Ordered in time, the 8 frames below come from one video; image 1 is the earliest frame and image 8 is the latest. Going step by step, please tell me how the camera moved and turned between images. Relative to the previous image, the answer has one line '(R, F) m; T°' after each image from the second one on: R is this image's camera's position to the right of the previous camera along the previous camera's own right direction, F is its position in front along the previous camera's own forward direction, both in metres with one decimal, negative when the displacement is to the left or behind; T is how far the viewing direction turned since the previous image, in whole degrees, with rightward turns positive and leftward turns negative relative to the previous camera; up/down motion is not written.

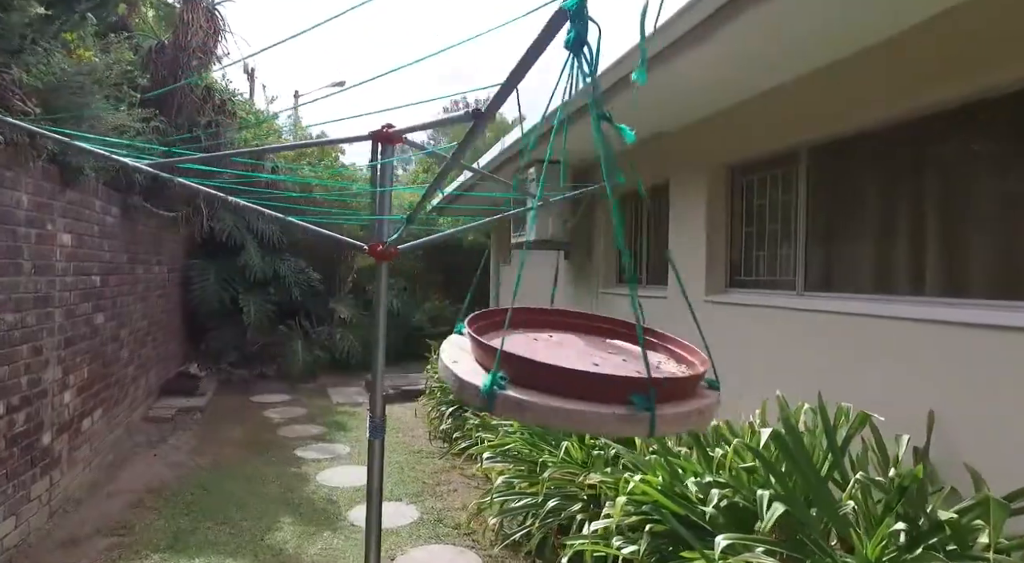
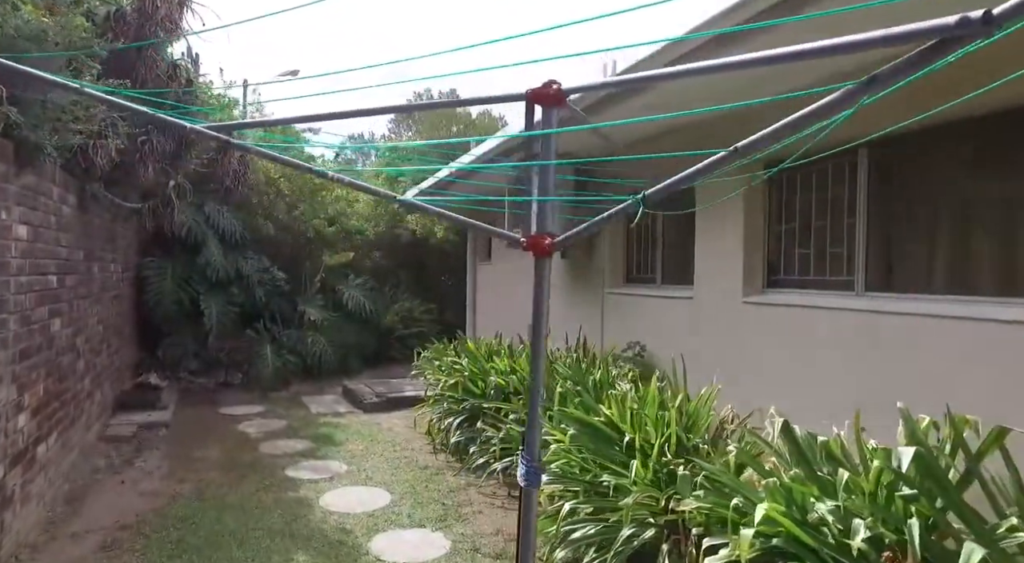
(-0.5, +0.4) m; +5°
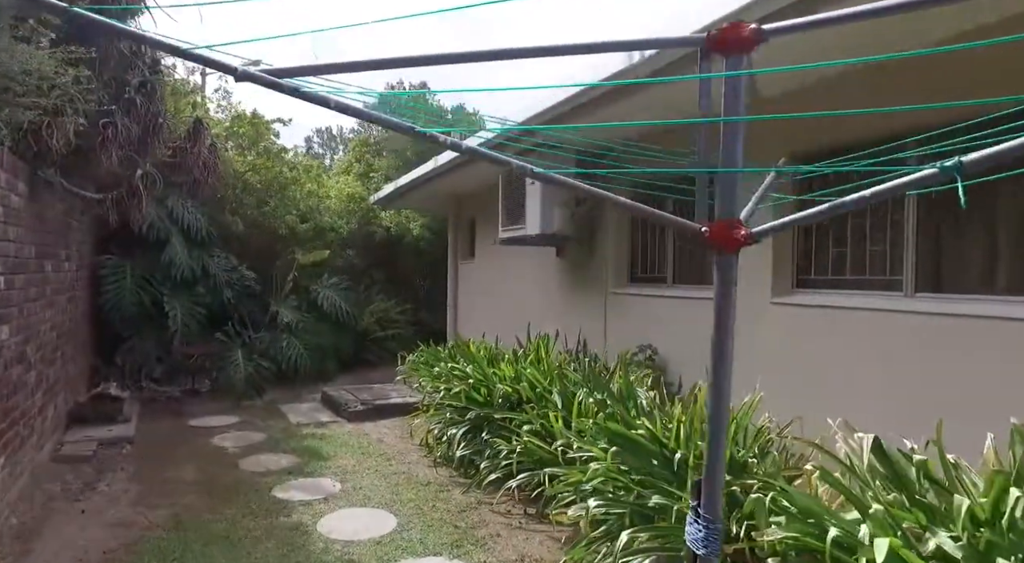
(-0.3, +0.4) m; +4°
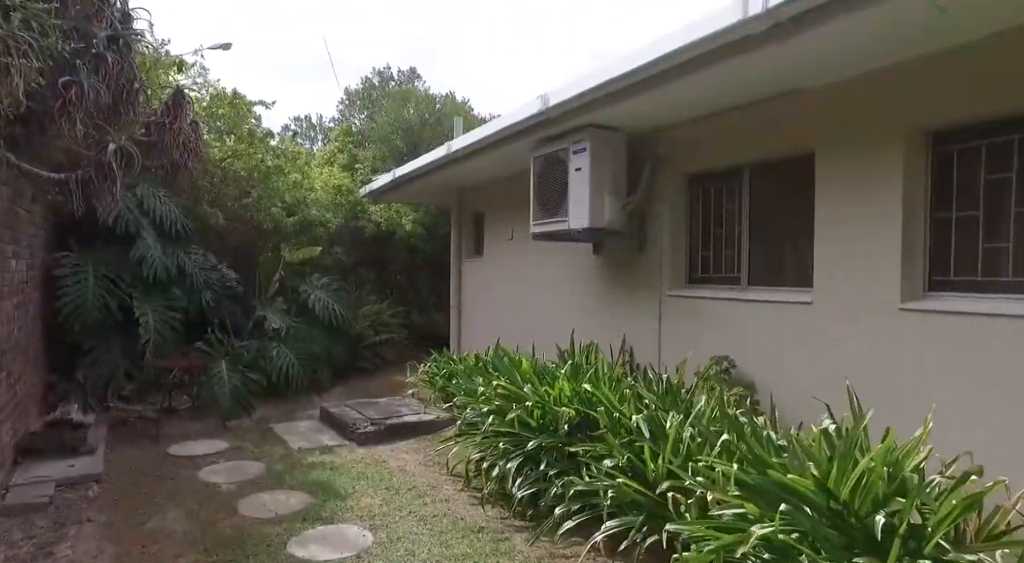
(-0.5, +0.8) m; +3°
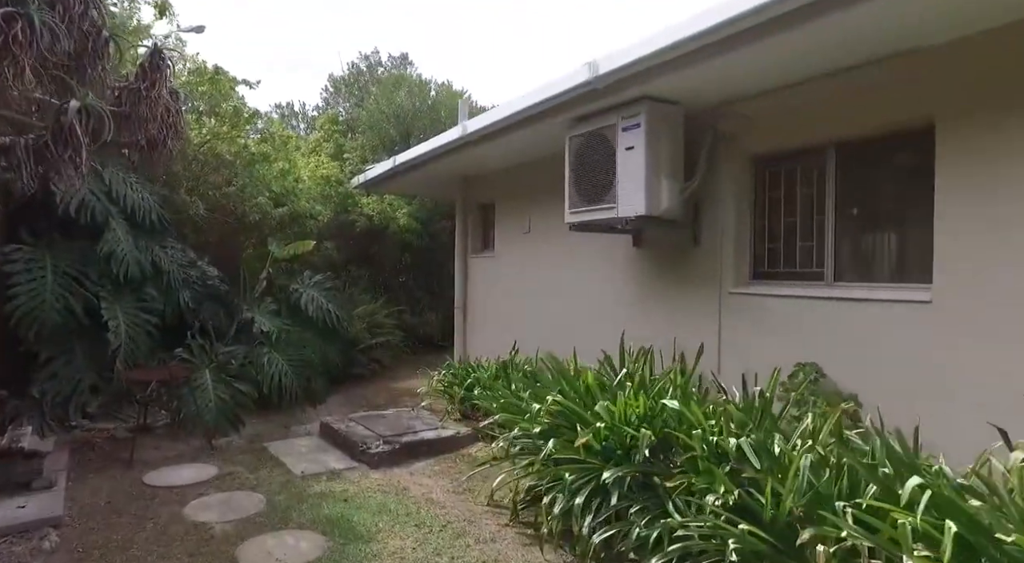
(-0.4, +0.6) m; +2°
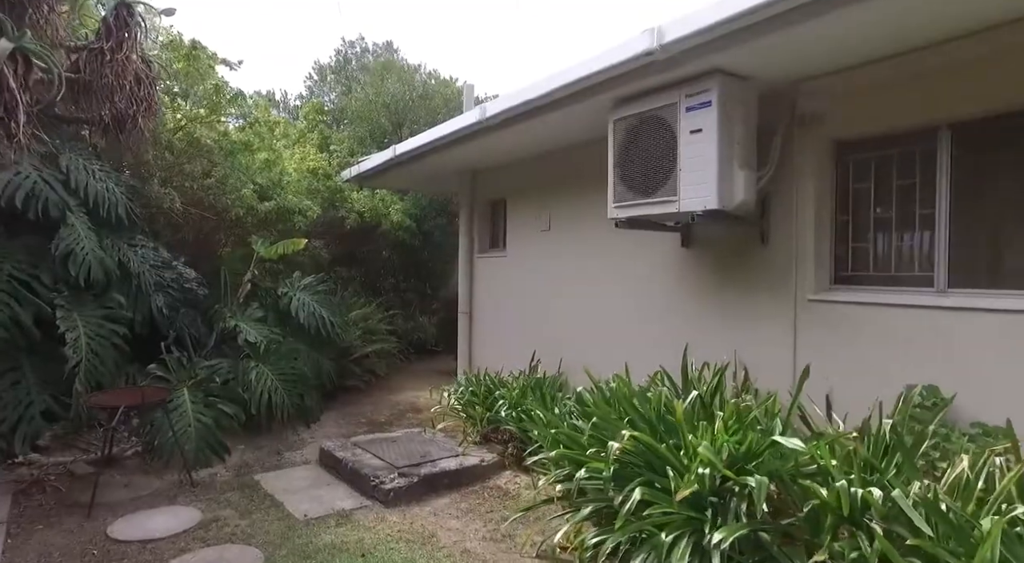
(-0.4, +0.6) m; +2°
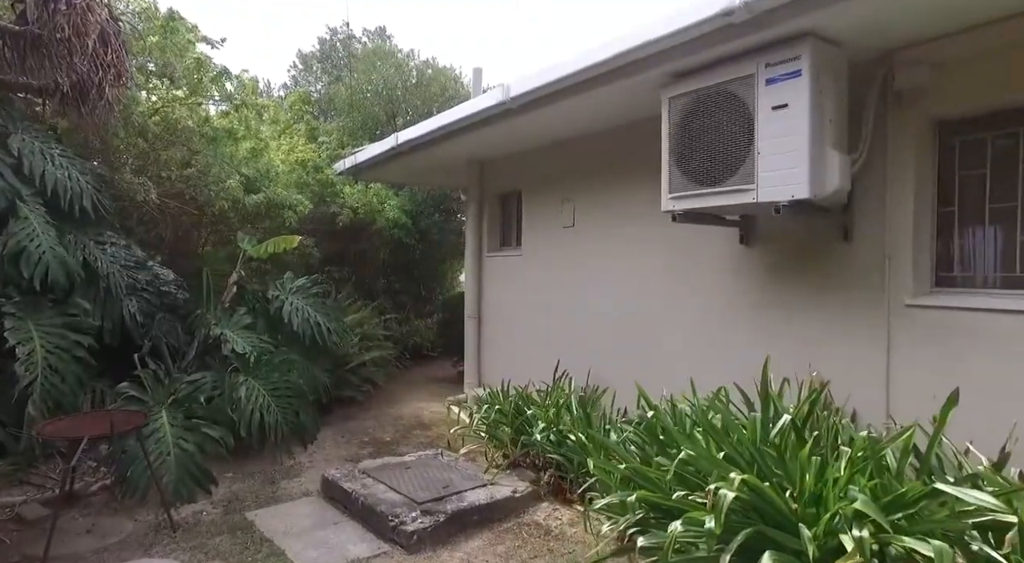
(-0.3, +0.6) m; +2°
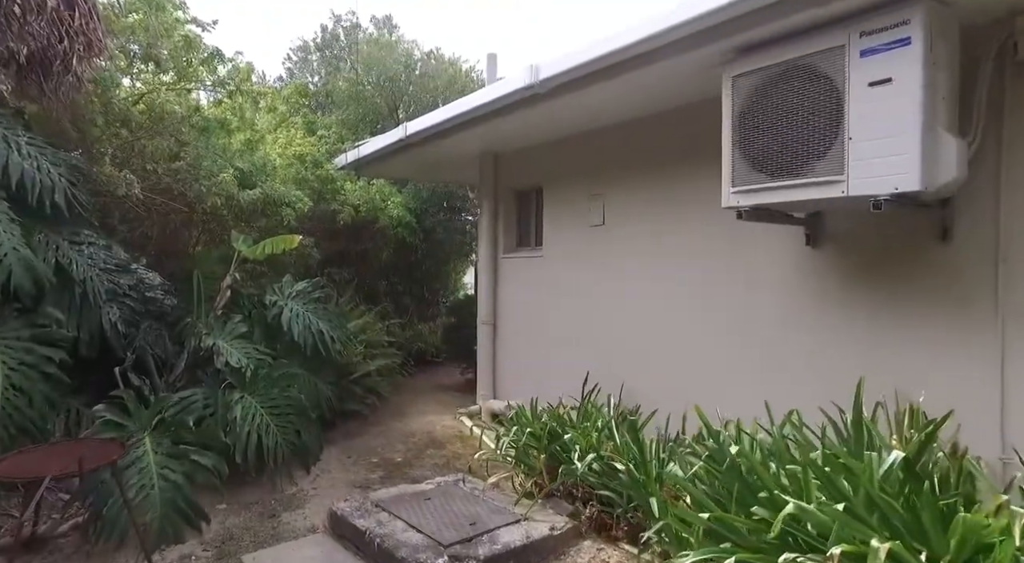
(-0.2, +0.5) m; +1°
